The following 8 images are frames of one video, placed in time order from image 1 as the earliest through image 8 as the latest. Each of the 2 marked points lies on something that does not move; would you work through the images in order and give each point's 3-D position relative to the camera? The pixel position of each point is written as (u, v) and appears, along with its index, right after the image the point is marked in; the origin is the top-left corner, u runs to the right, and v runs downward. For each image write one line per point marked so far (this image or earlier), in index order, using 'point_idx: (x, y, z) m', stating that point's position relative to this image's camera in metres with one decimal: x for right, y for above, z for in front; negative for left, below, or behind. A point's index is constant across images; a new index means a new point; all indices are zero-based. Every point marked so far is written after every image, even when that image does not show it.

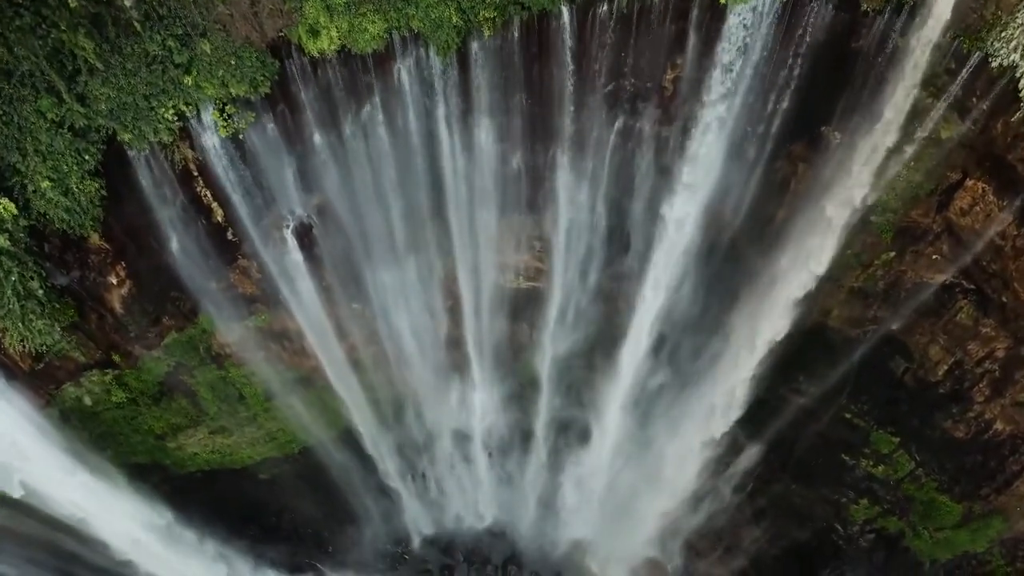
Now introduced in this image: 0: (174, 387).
0: (-5.1, -1.5, +10.7) m
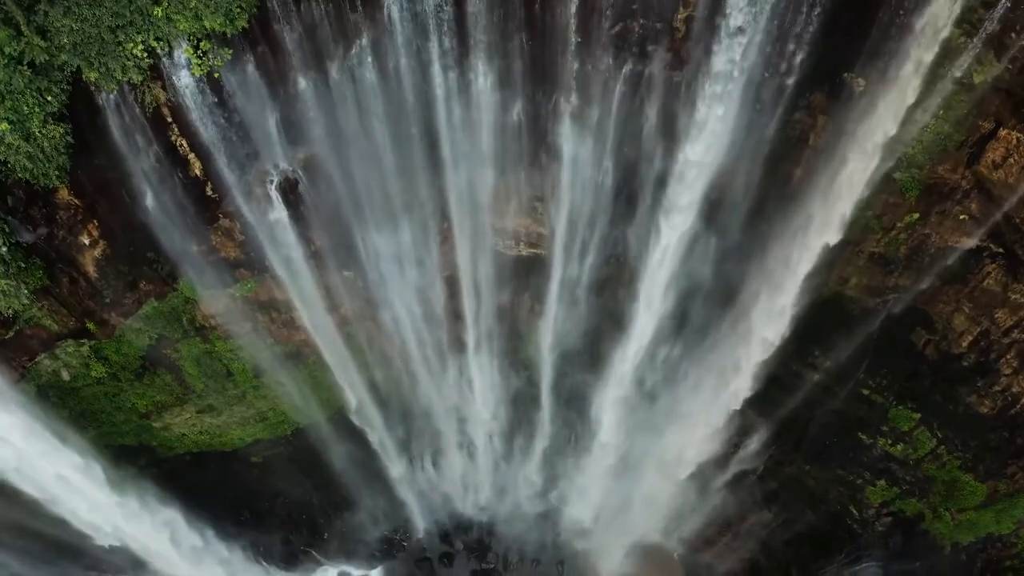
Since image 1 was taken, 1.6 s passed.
0: (-5.1, -1.0, +10.2) m
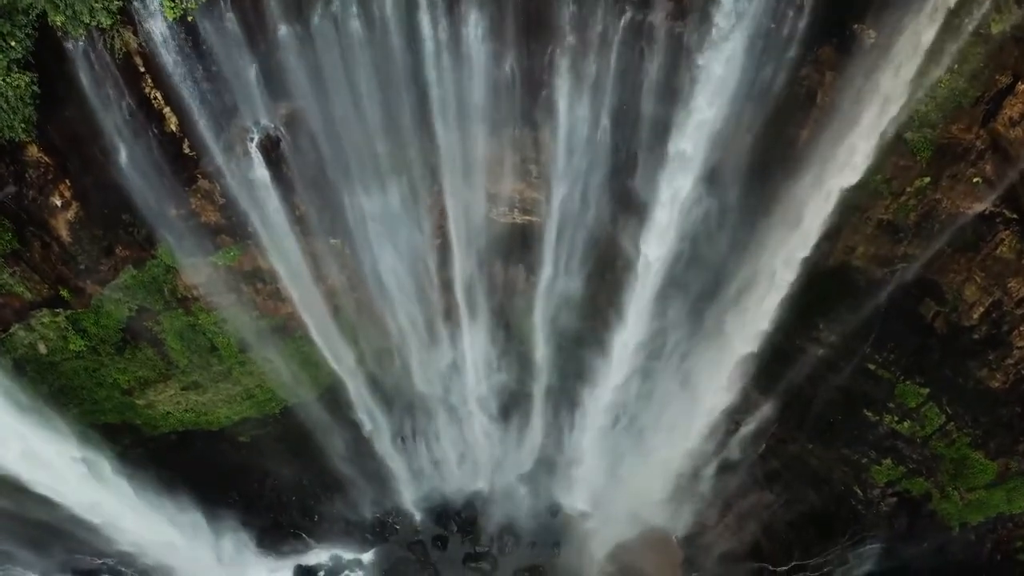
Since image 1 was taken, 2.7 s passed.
0: (-5.2, -0.6, +9.8) m
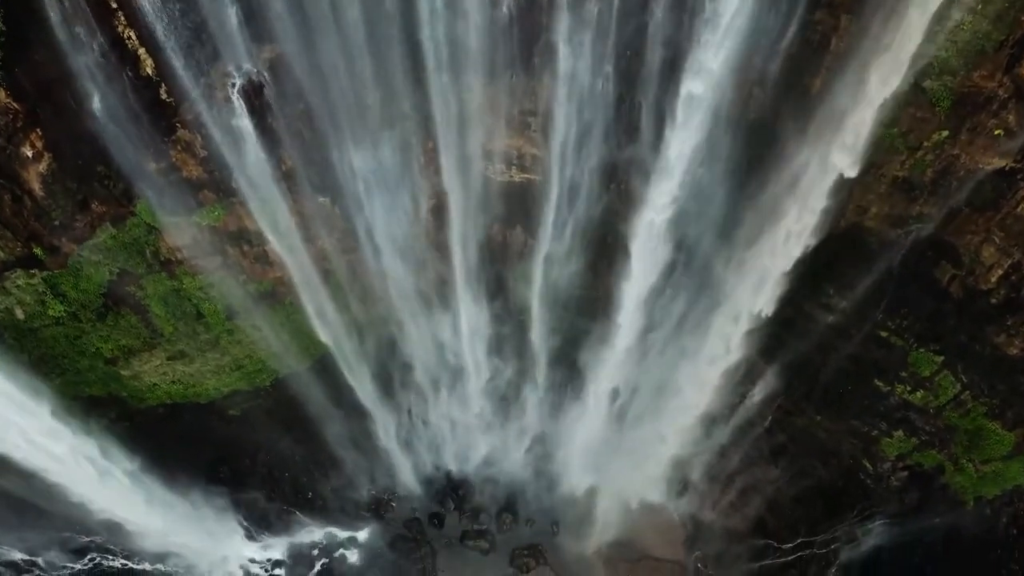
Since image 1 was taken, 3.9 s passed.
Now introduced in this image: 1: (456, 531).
0: (-5.2, -0.2, +9.4) m
1: (-1.0, -4.2, +12.2) m
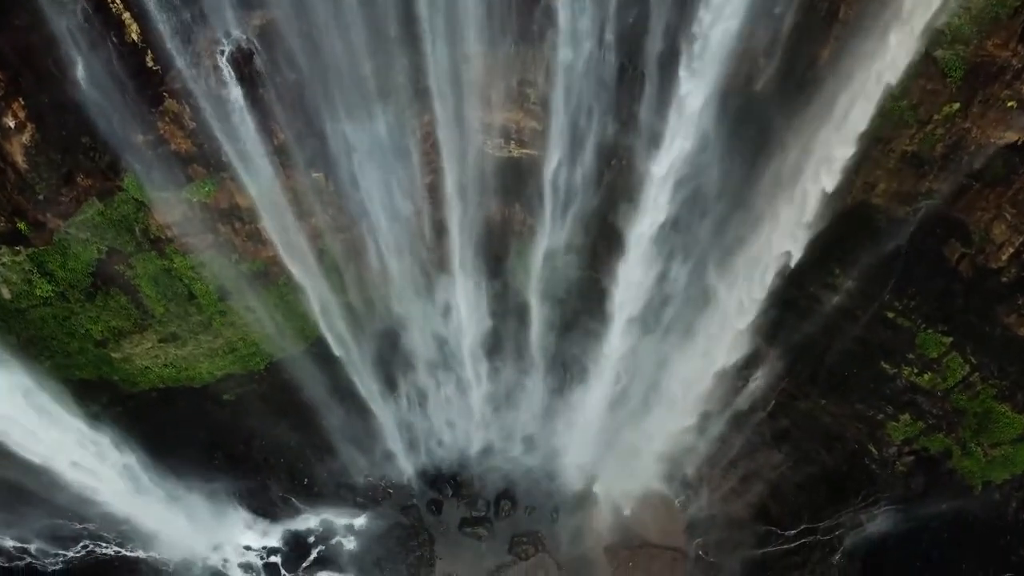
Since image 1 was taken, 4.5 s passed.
0: (-5.2, +0.1, +9.2) m
1: (-1.0, -3.9, +12.0) m
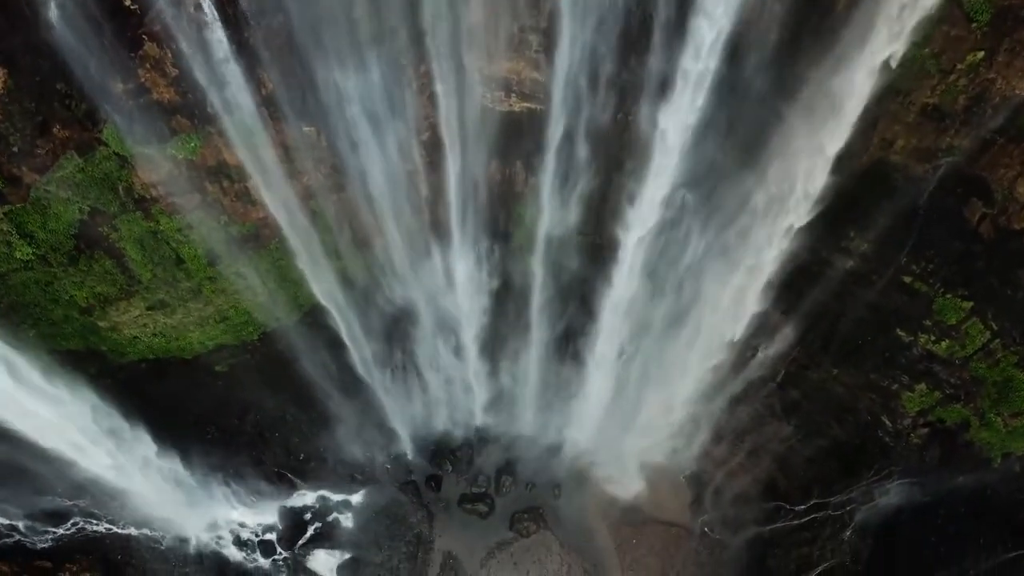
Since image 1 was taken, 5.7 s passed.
0: (-5.2, +0.6, +8.8) m
1: (-0.9, -3.4, +11.7) m
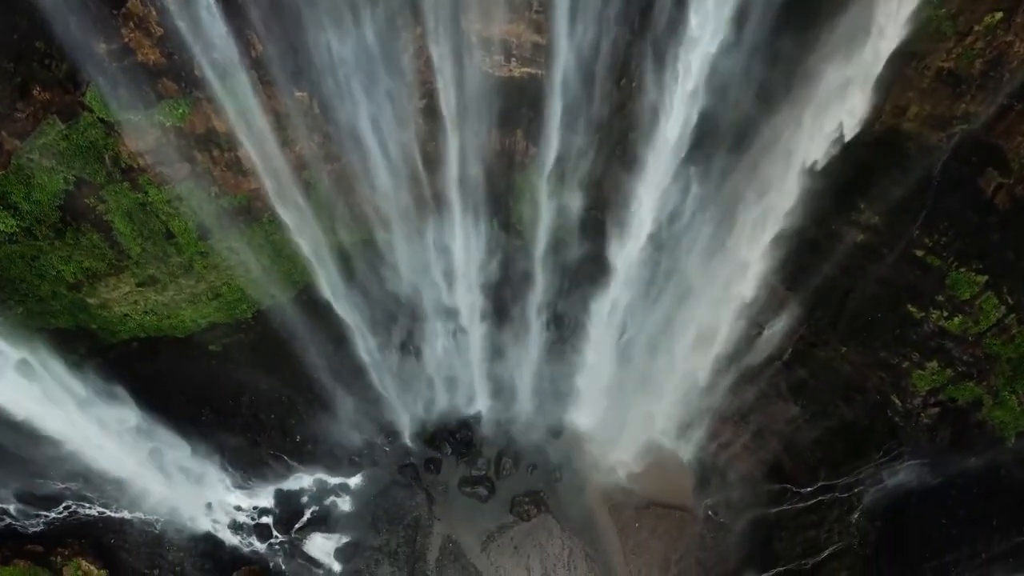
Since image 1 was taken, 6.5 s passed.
0: (-5.2, +0.9, +8.5) m
1: (-0.9, -3.0, +11.4) m
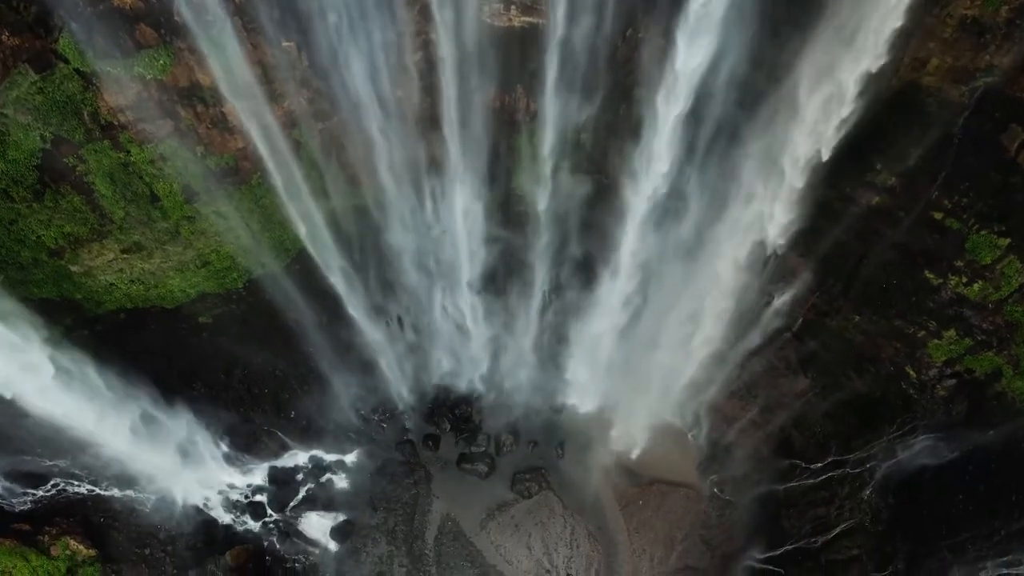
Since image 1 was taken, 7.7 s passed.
0: (-5.2, +1.3, +8.1) m
1: (-0.9, -2.6, +11.1) m
